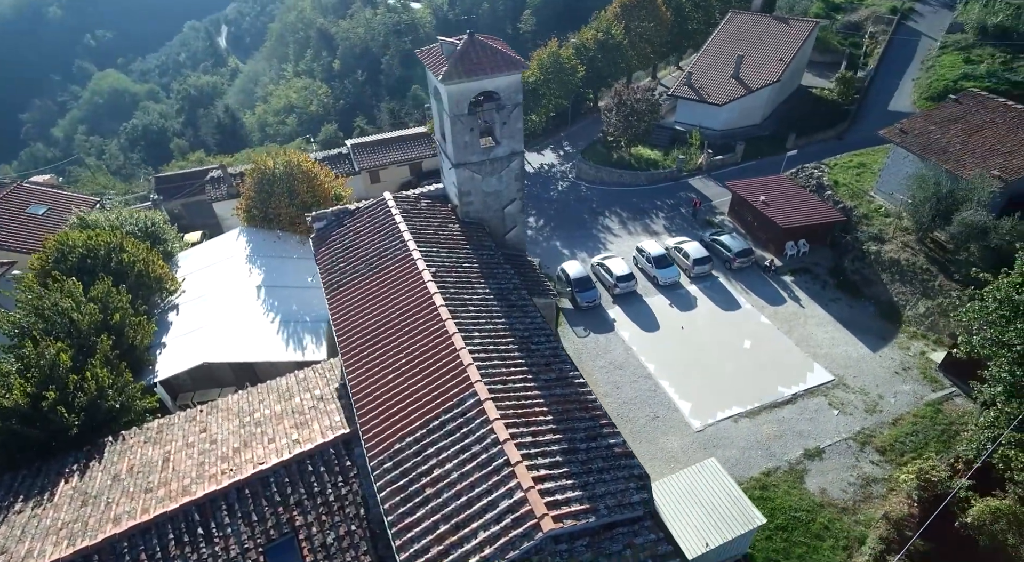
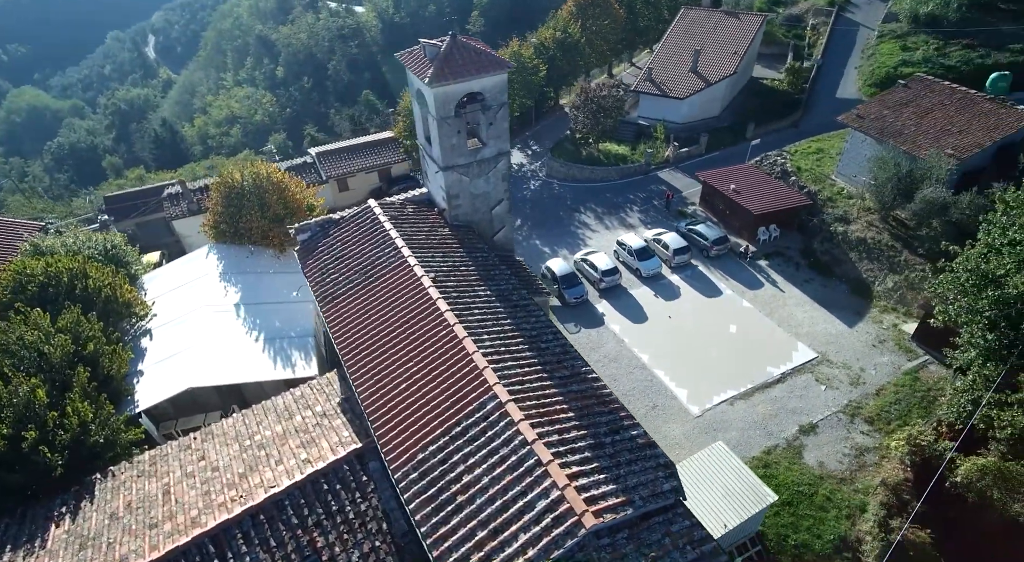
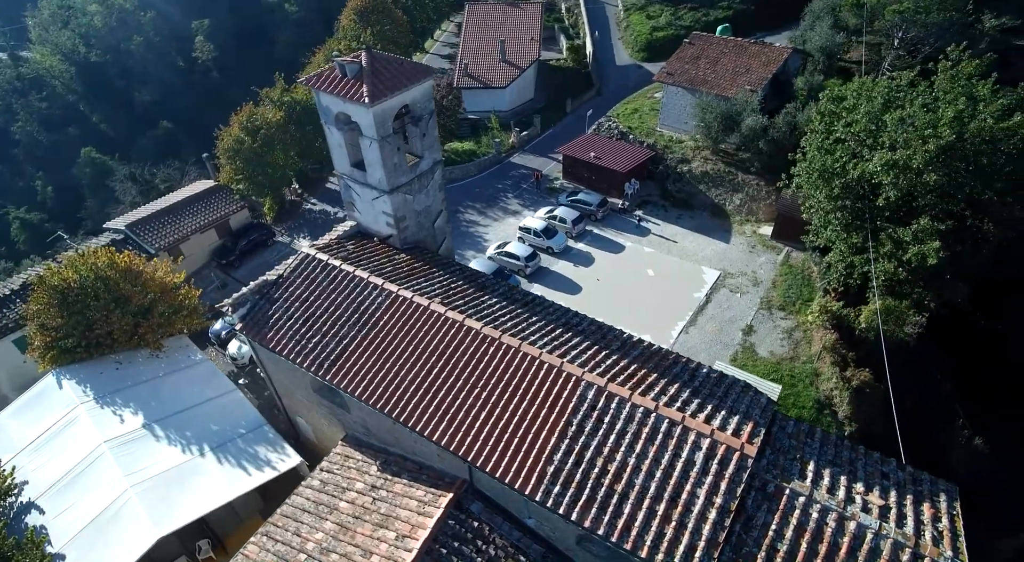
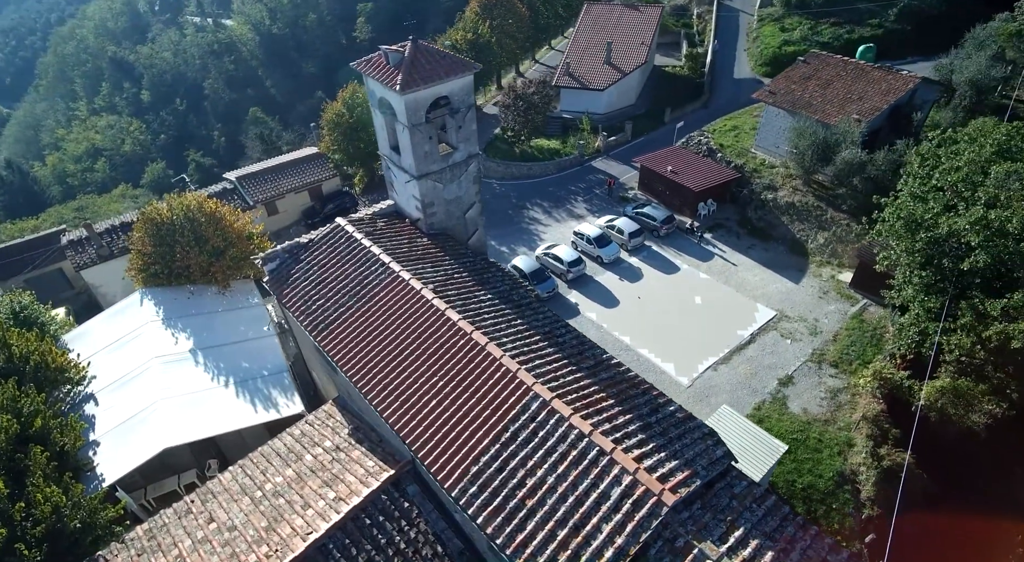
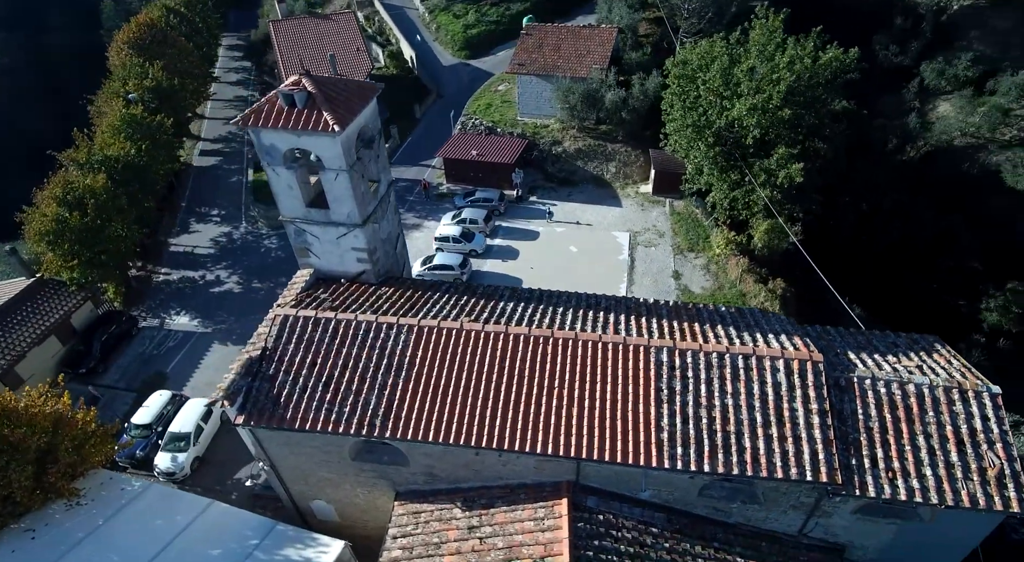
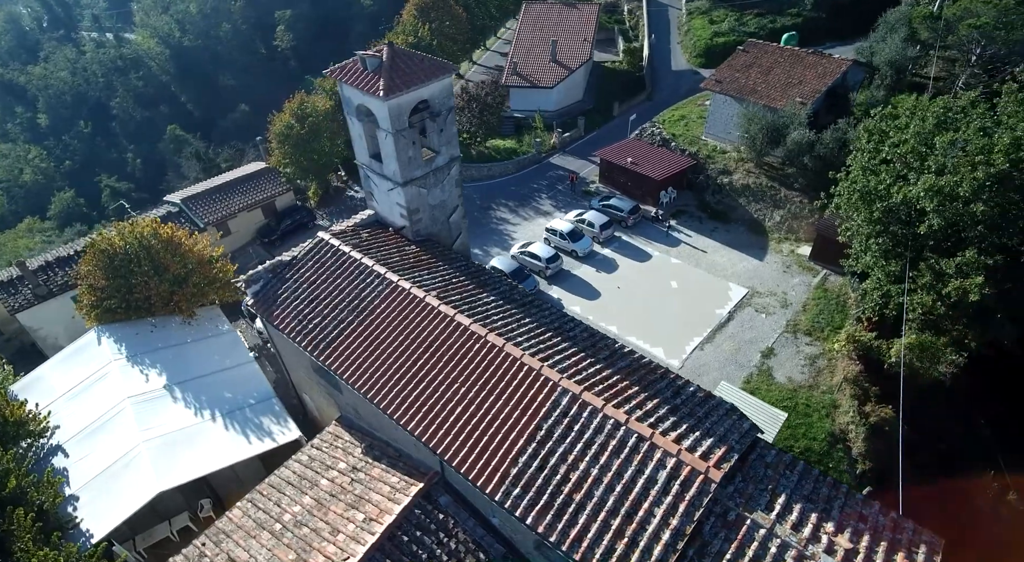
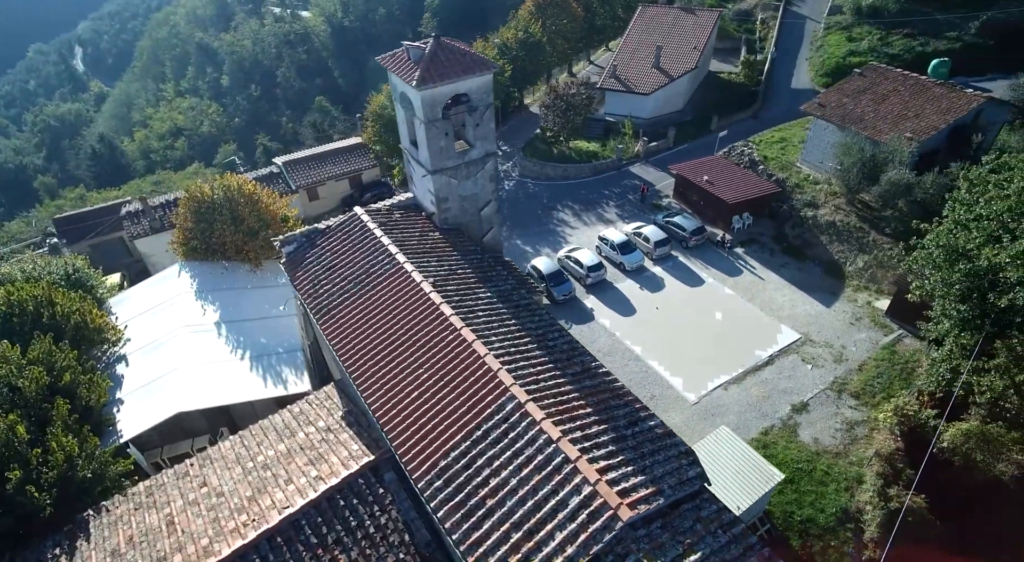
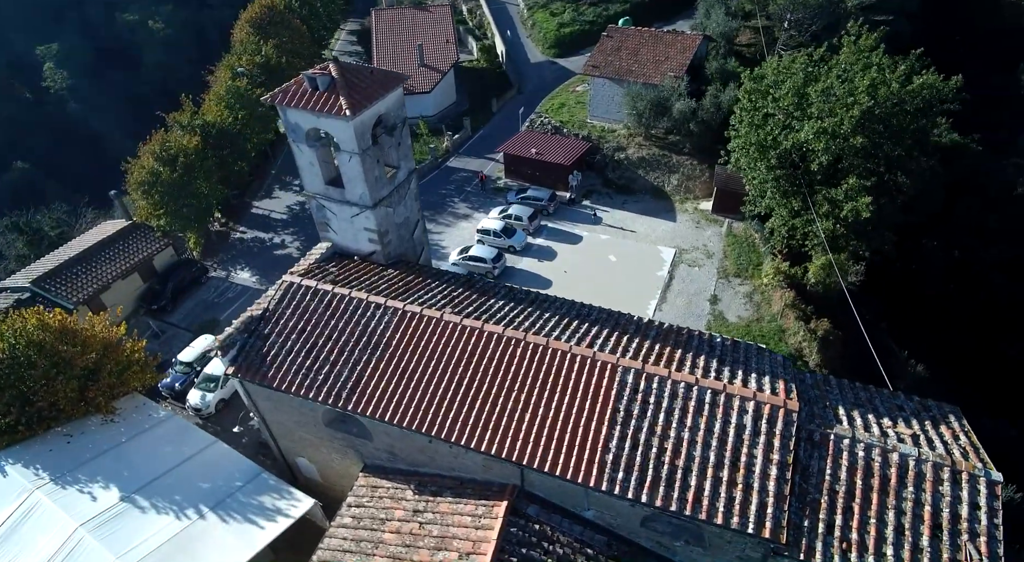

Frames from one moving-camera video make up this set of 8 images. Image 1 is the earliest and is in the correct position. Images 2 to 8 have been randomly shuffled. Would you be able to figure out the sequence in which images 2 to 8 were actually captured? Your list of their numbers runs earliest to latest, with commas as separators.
2, 7, 4, 6, 3, 8, 5
